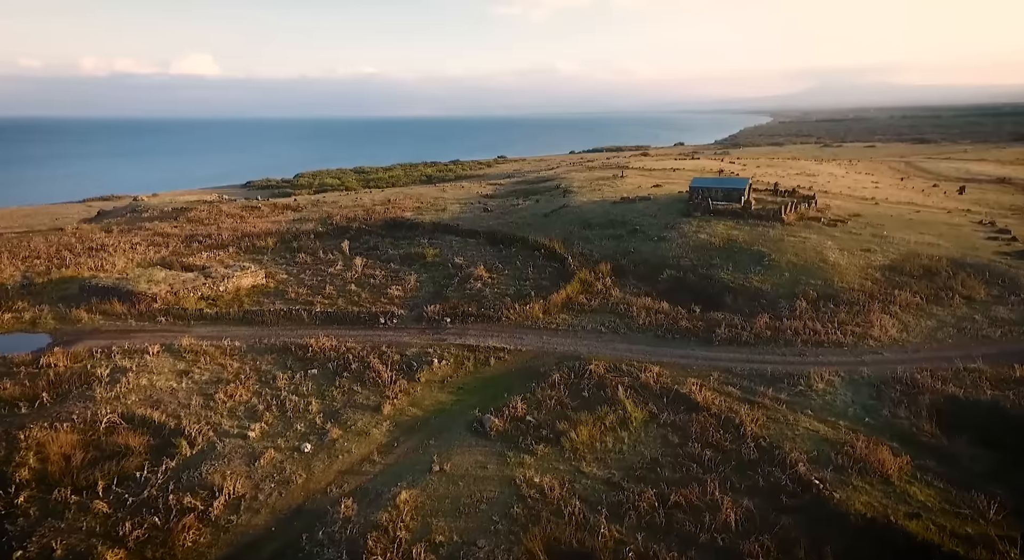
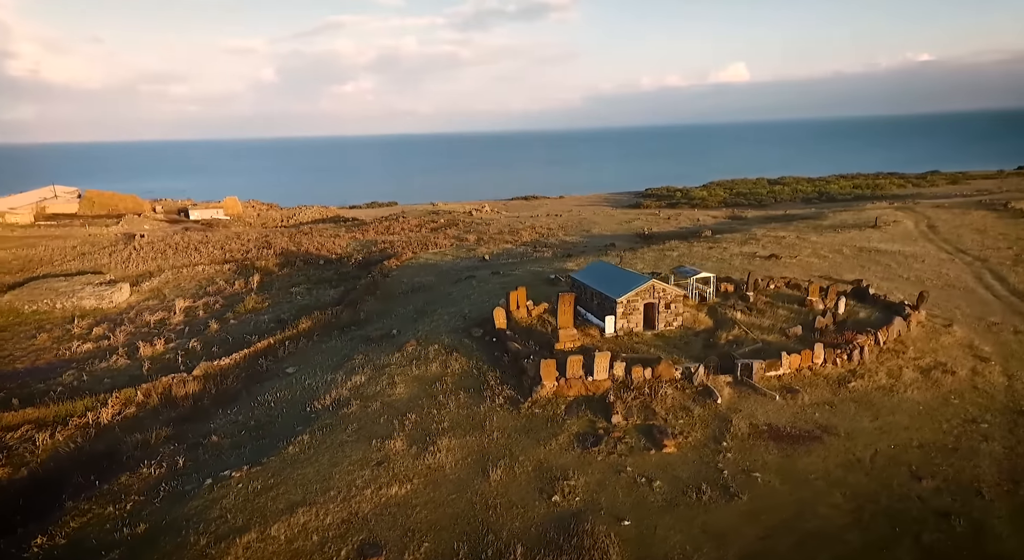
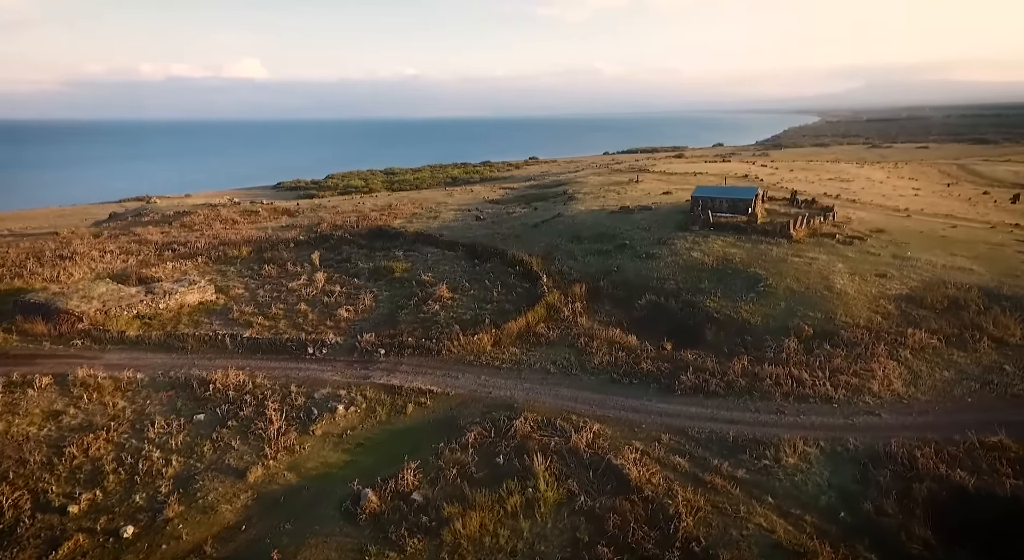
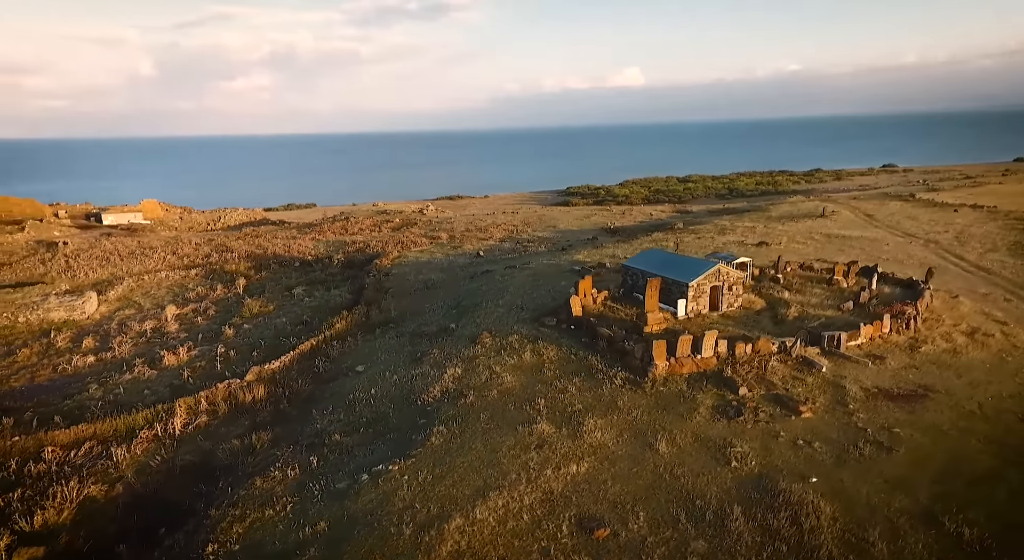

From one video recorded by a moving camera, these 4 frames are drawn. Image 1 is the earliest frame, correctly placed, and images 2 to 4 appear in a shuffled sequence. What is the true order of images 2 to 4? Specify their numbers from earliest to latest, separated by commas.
3, 4, 2
